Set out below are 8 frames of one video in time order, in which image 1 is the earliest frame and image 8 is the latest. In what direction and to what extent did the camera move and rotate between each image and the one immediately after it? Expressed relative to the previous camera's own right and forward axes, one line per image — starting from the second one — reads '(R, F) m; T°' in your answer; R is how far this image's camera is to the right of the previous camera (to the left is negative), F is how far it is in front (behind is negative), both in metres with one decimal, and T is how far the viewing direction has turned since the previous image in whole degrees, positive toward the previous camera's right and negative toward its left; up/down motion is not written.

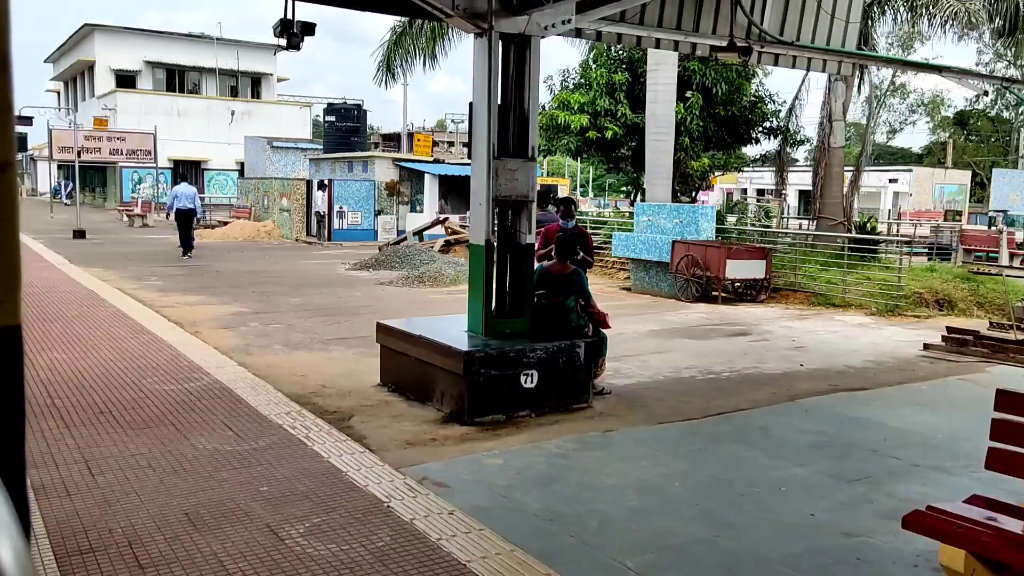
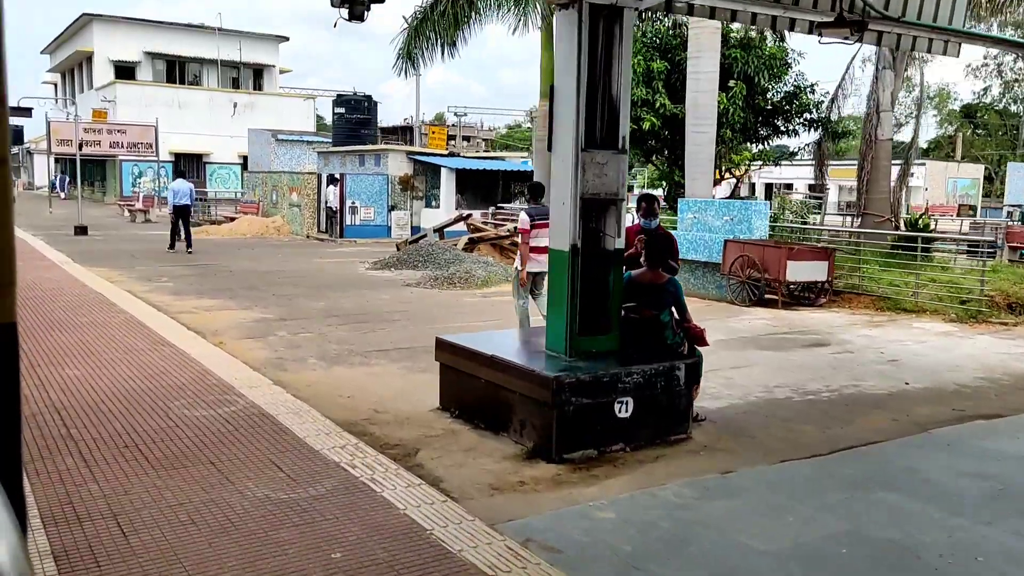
(-0.6, +0.9) m; 0°
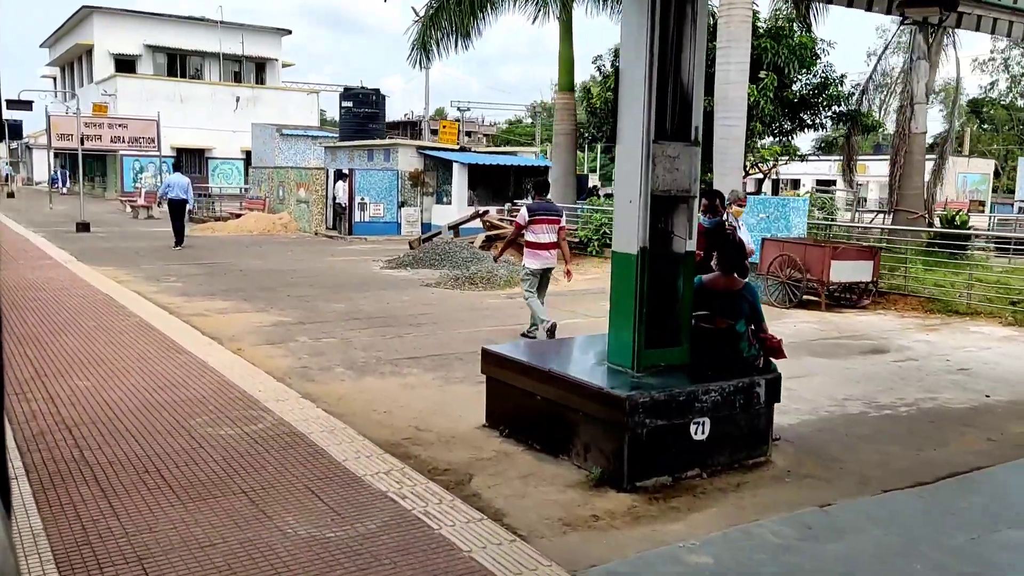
(-0.4, +0.6) m; 0°
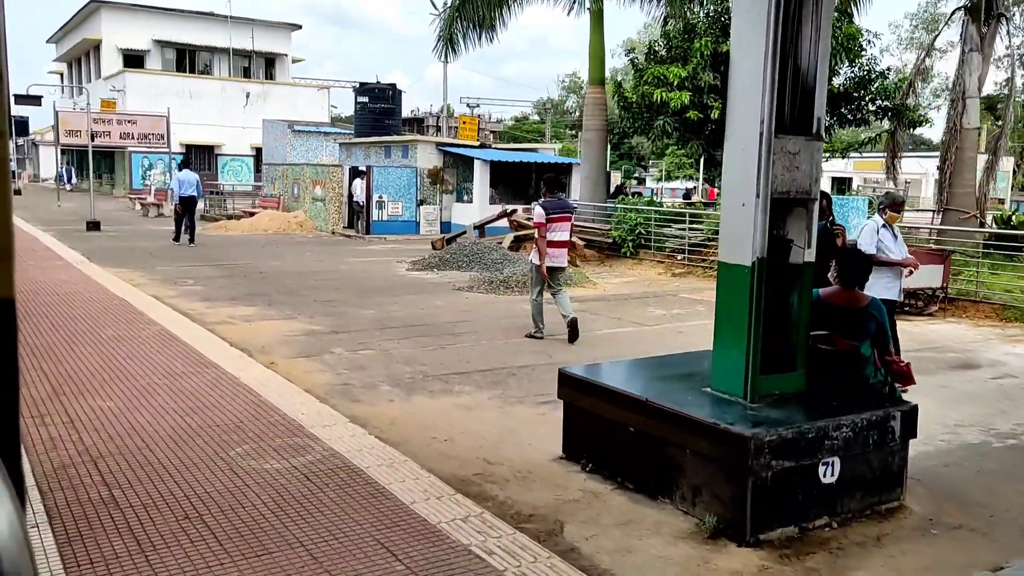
(-0.5, +0.7) m; 0°
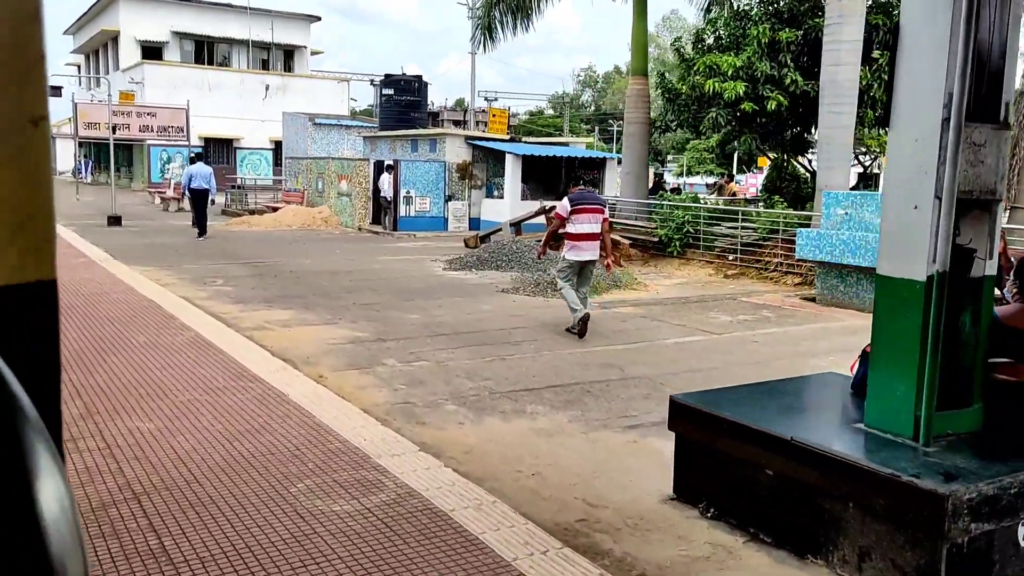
(-0.5, +0.7) m; -1°
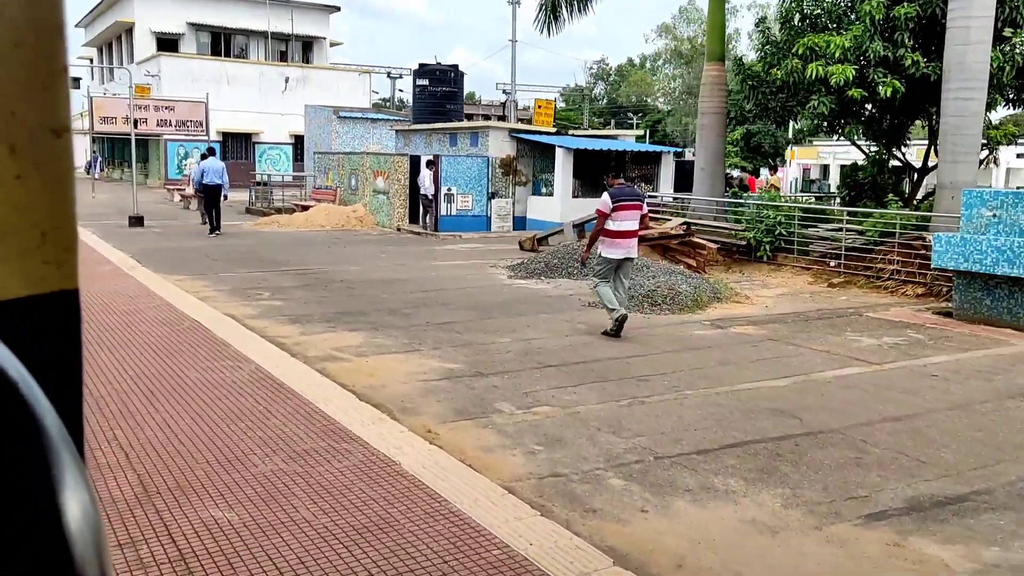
(-1.0, +1.5) m; -1°
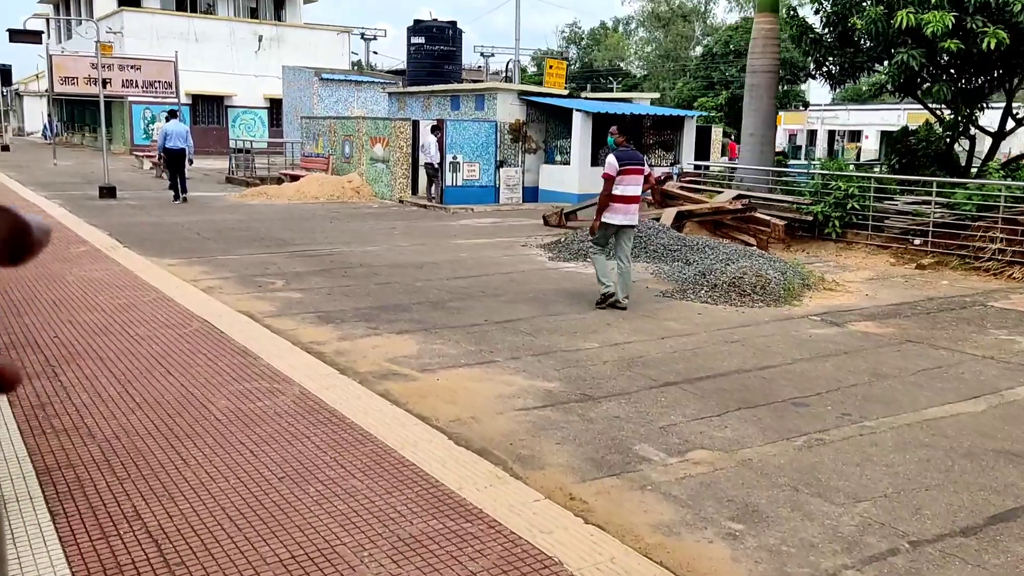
(-1.0, +1.6) m; +2°
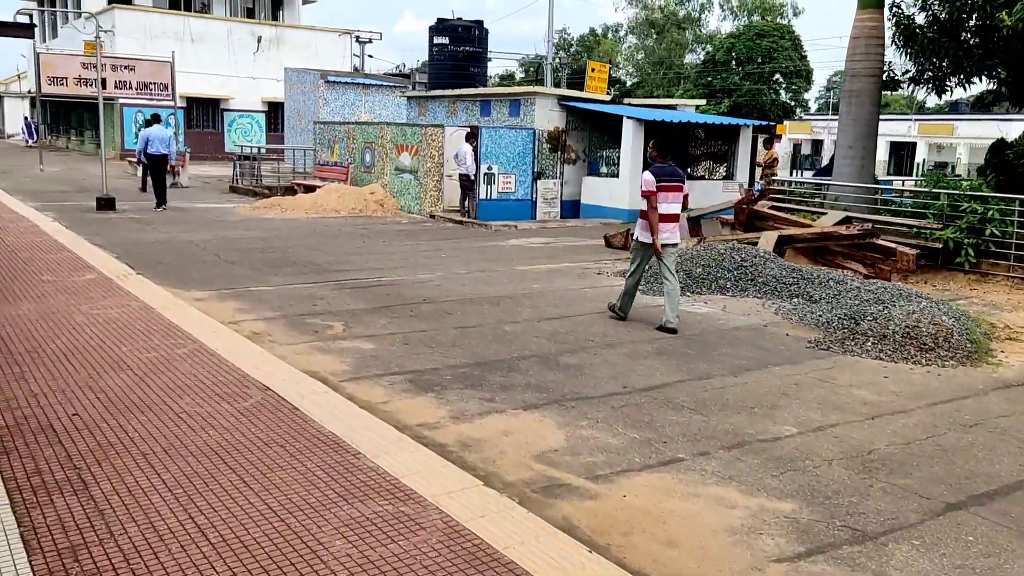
(-1.2, +1.8) m; +1°
